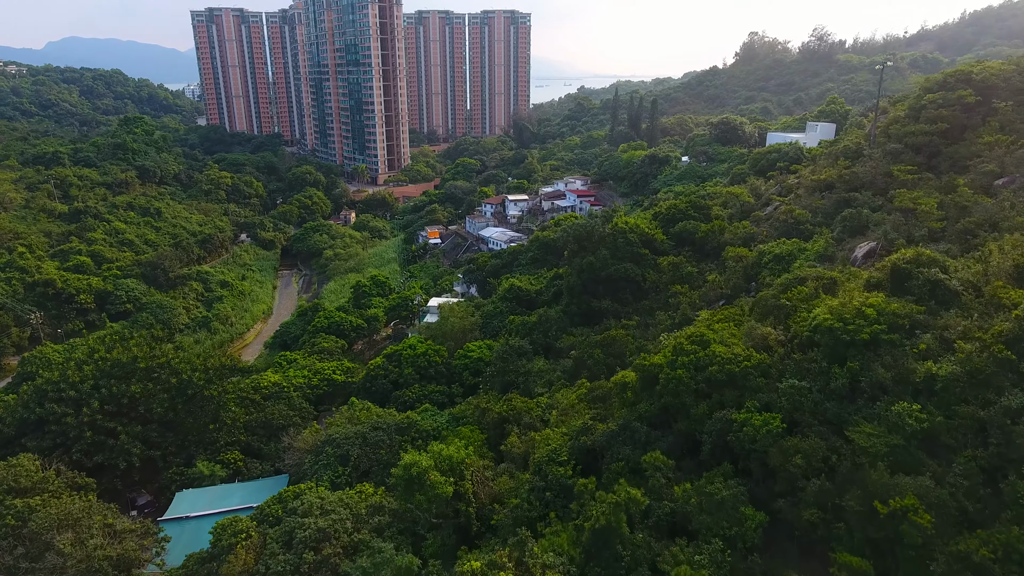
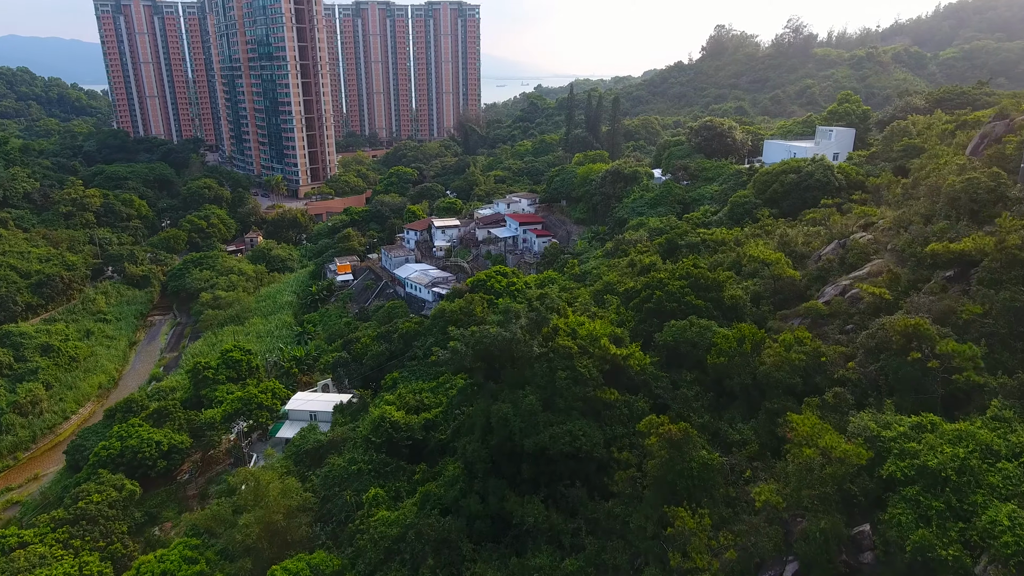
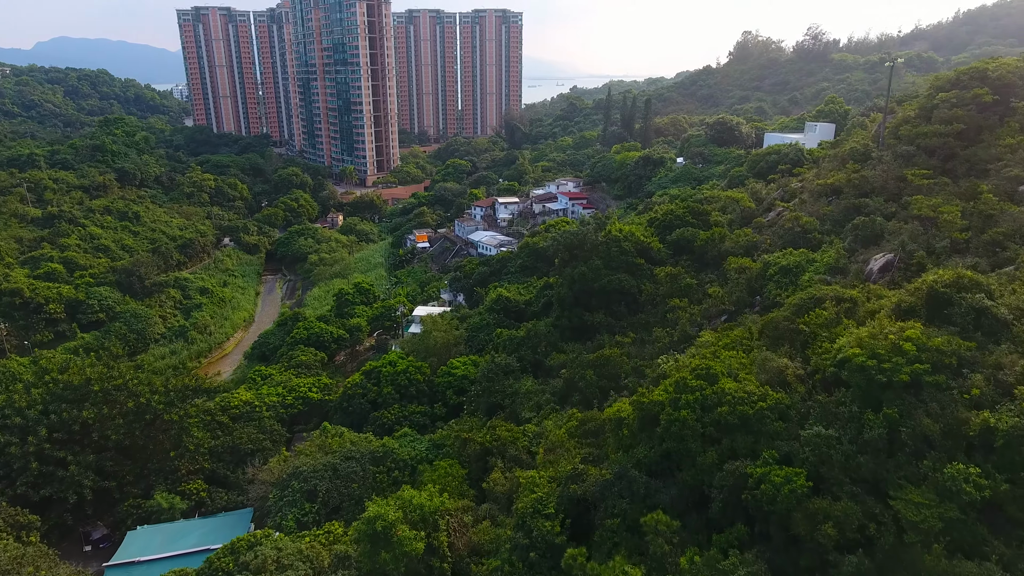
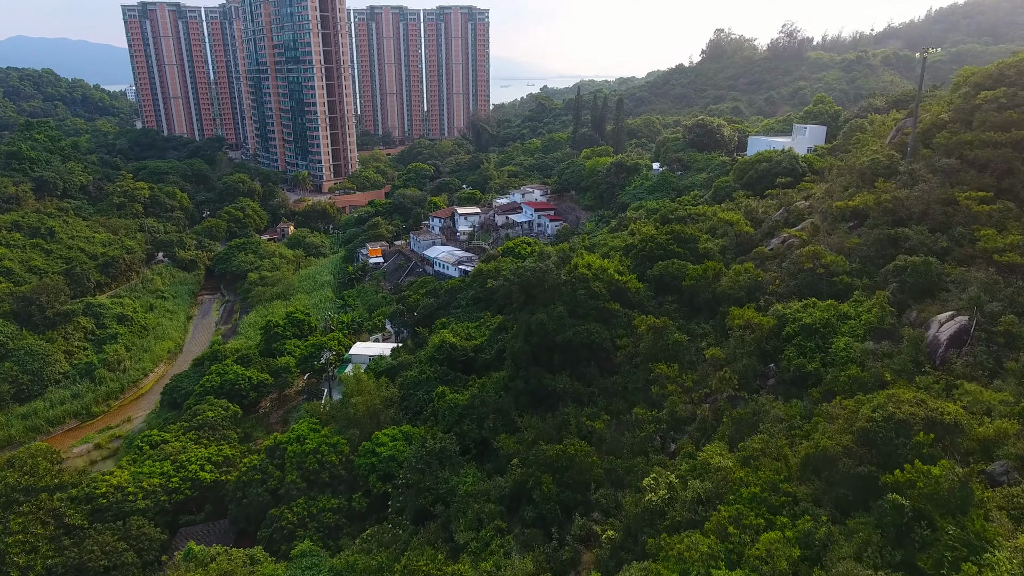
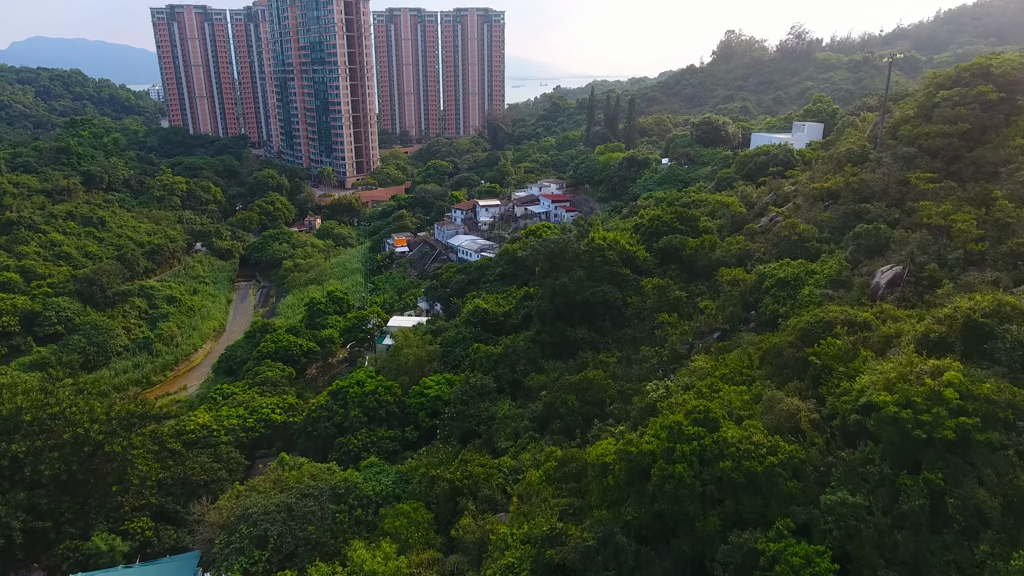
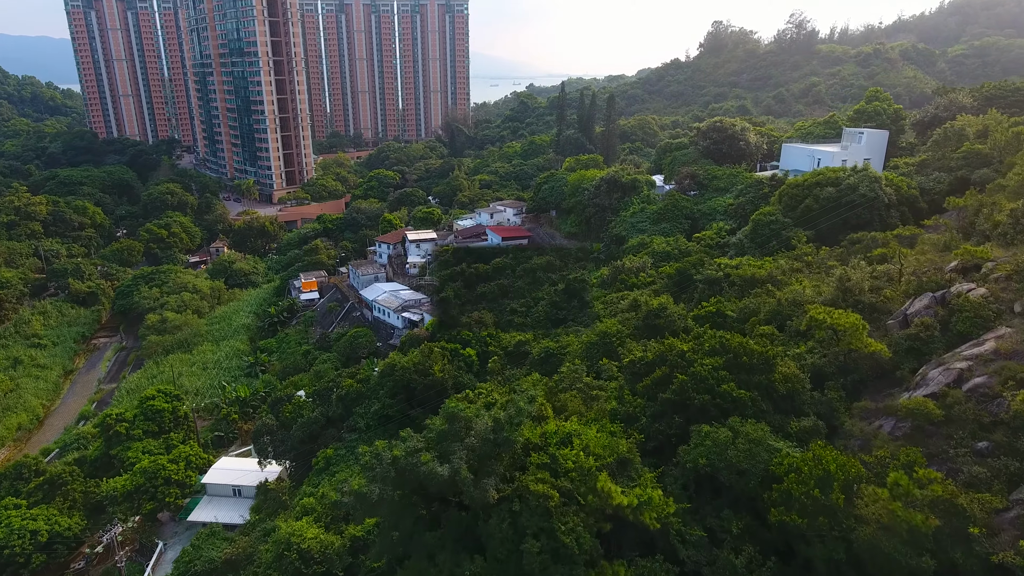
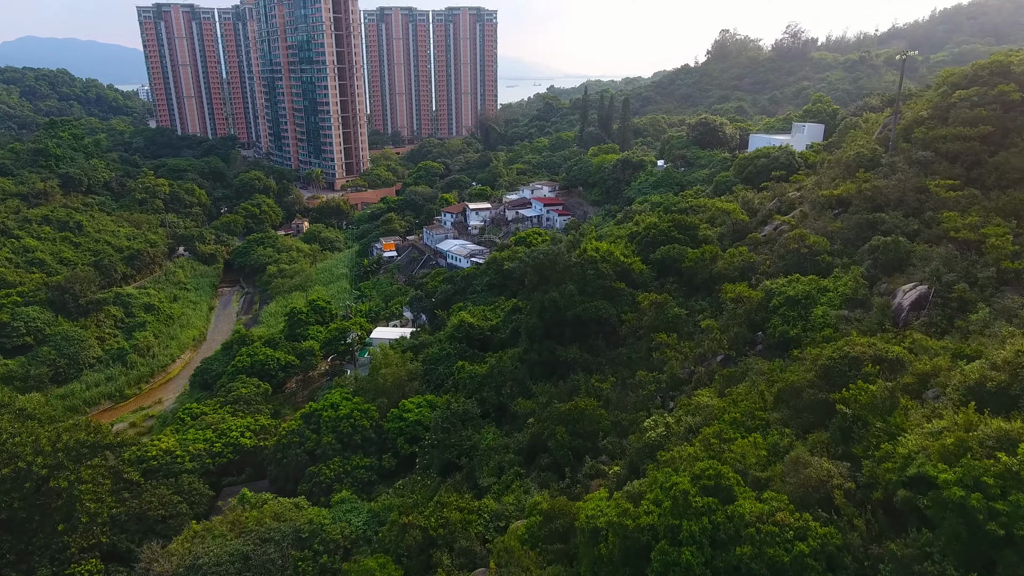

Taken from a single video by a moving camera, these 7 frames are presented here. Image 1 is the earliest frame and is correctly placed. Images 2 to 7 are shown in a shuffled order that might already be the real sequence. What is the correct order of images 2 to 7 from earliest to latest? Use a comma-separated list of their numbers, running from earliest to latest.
3, 5, 7, 4, 2, 6
